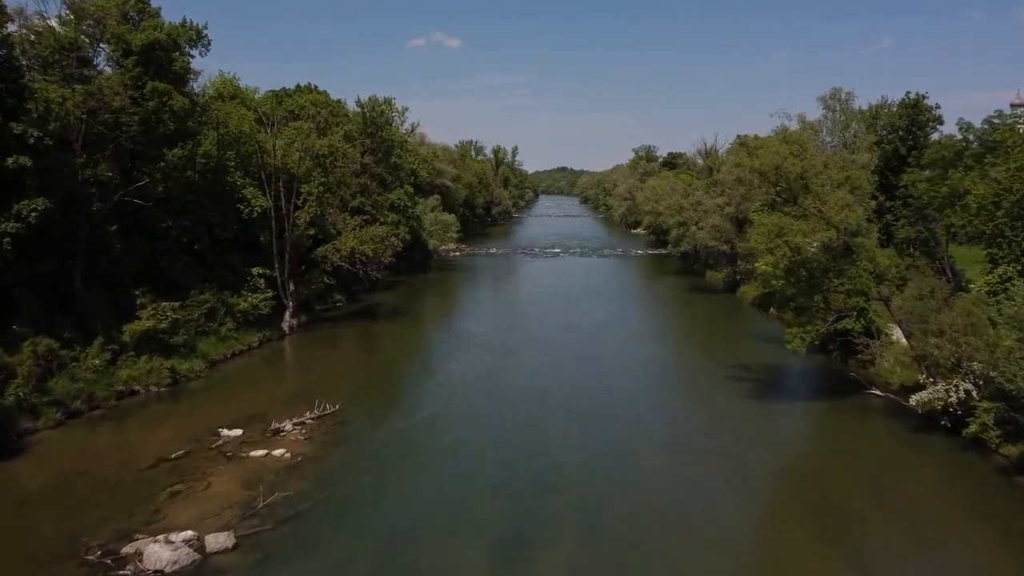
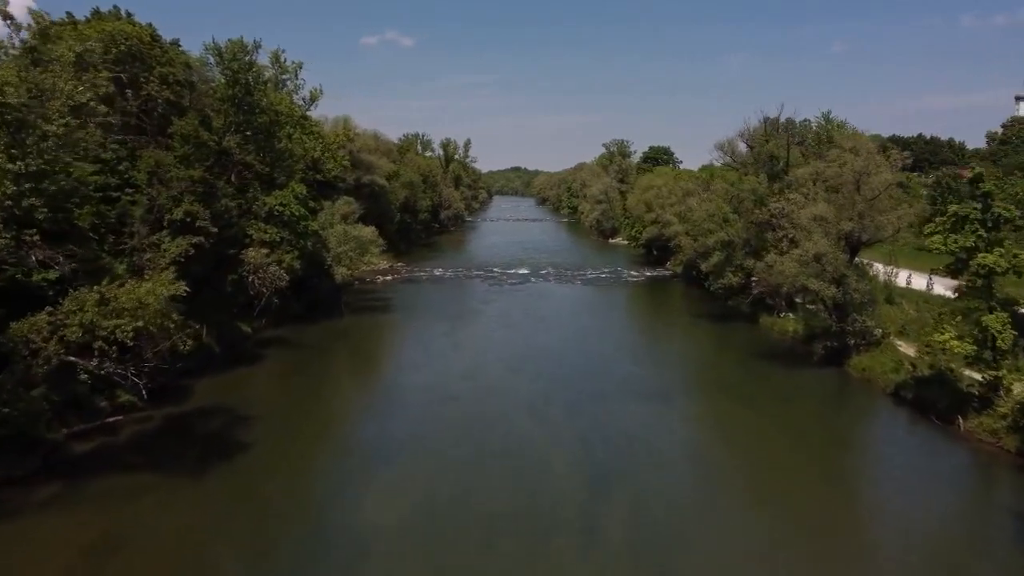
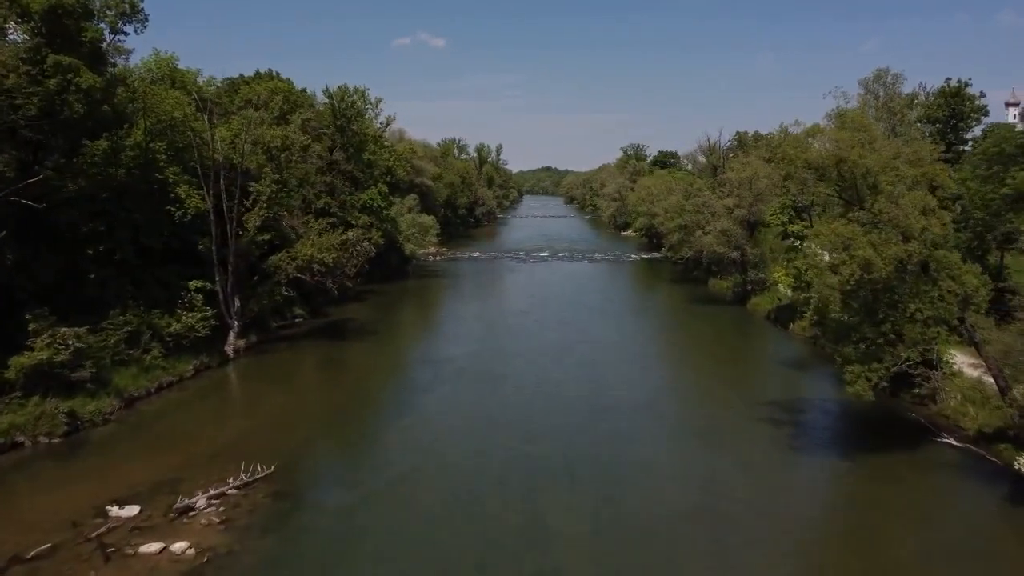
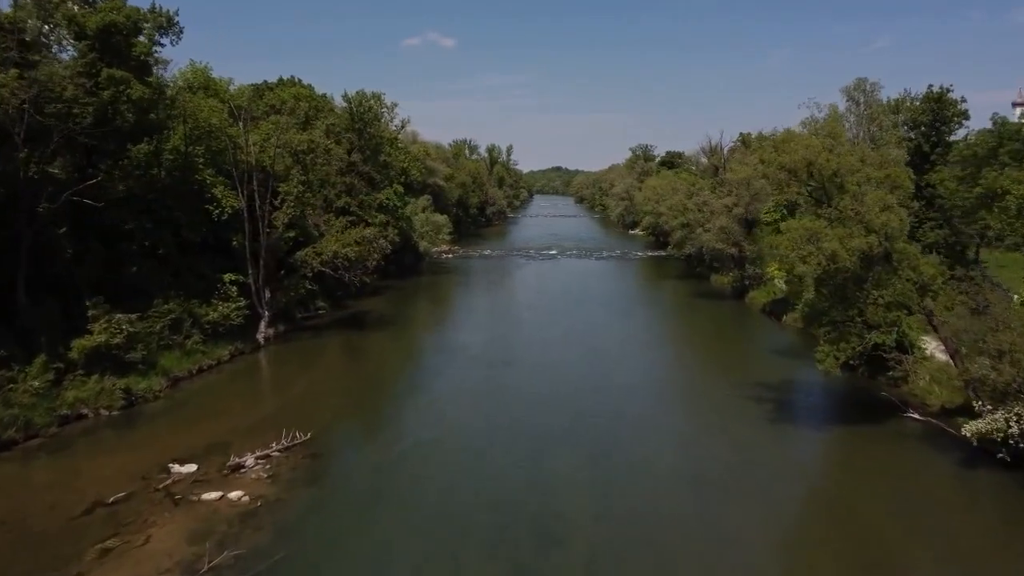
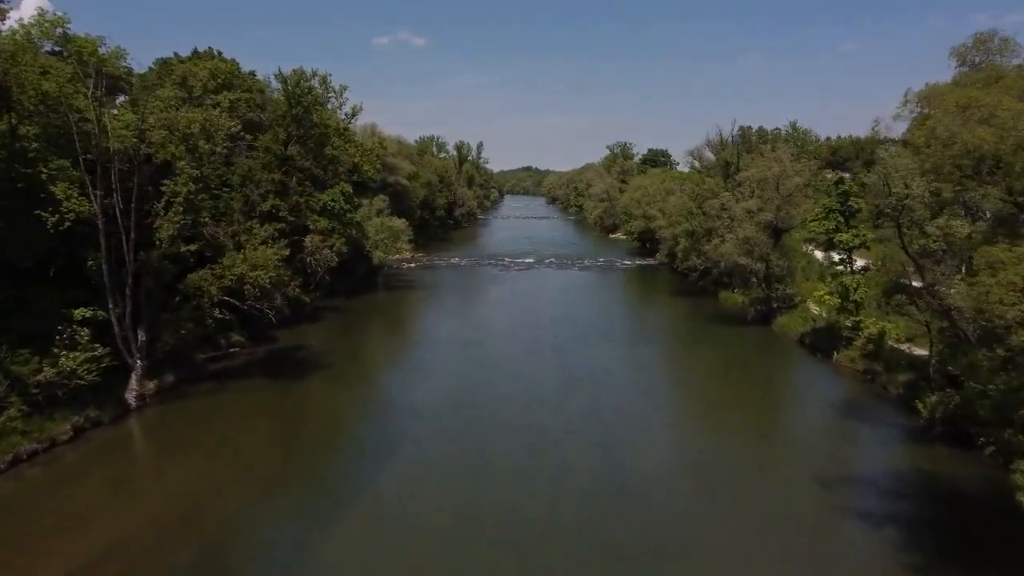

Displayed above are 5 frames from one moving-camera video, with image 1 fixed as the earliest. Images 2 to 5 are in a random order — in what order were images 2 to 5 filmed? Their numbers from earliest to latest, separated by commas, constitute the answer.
4, 3, 5, 2
